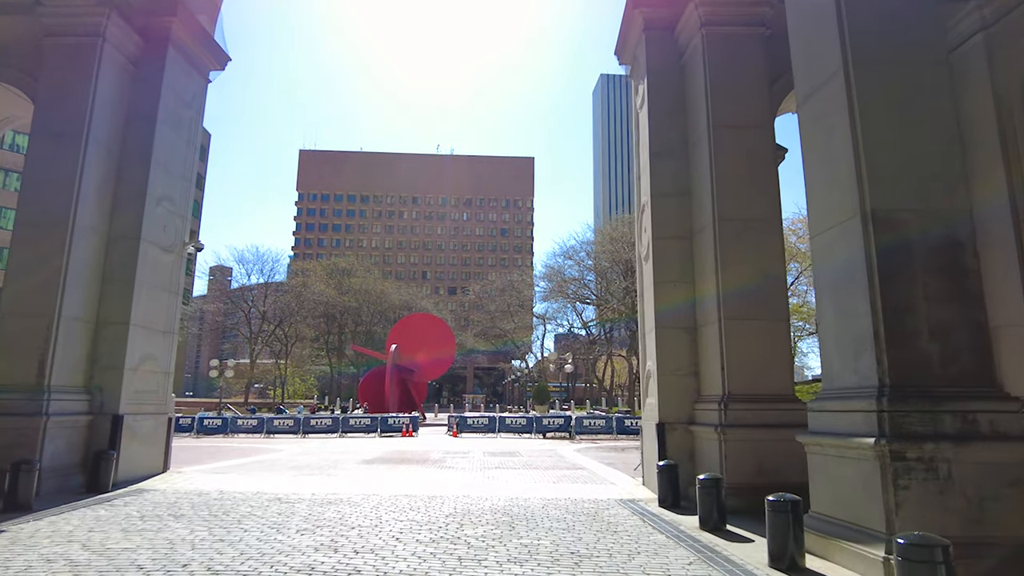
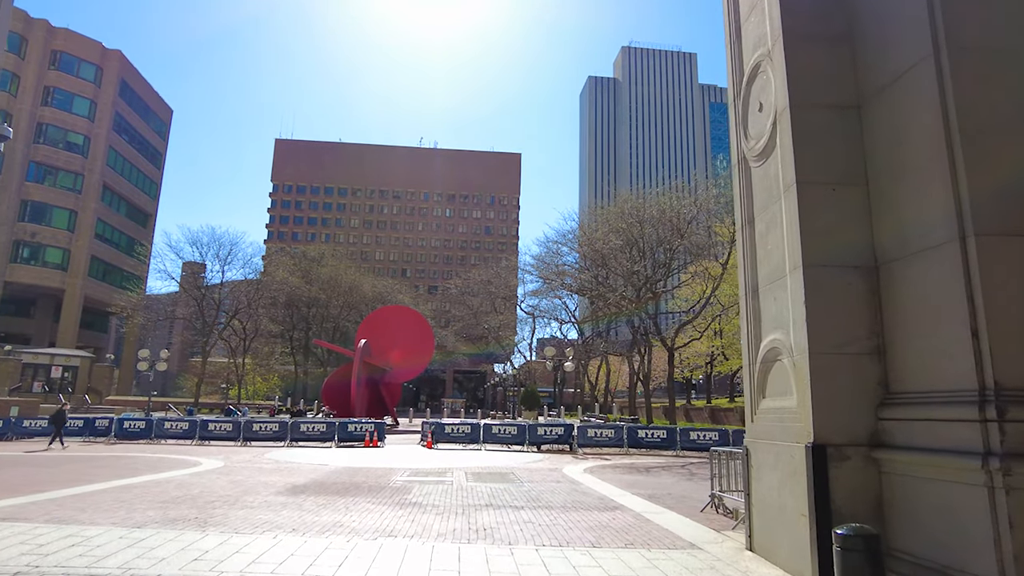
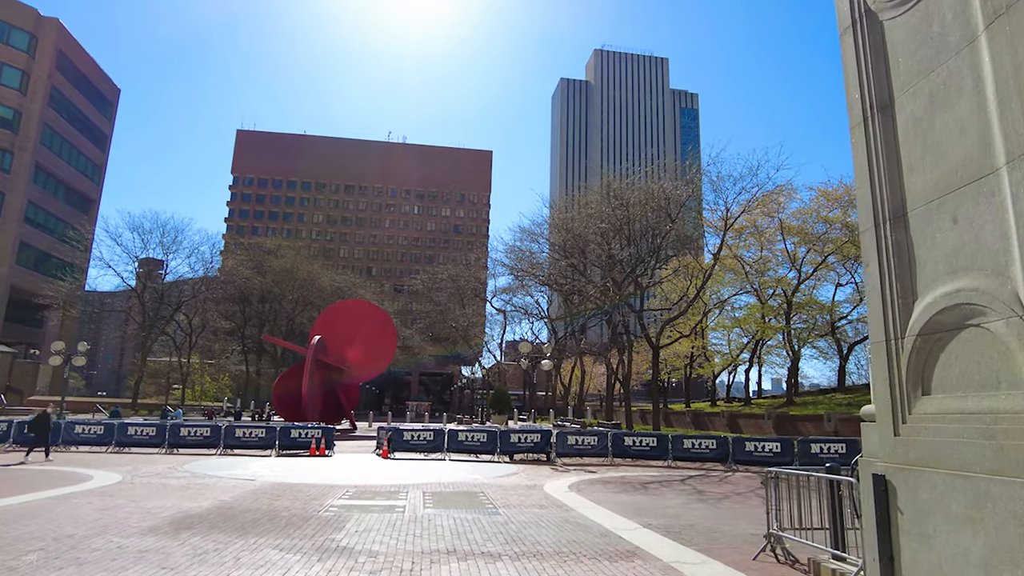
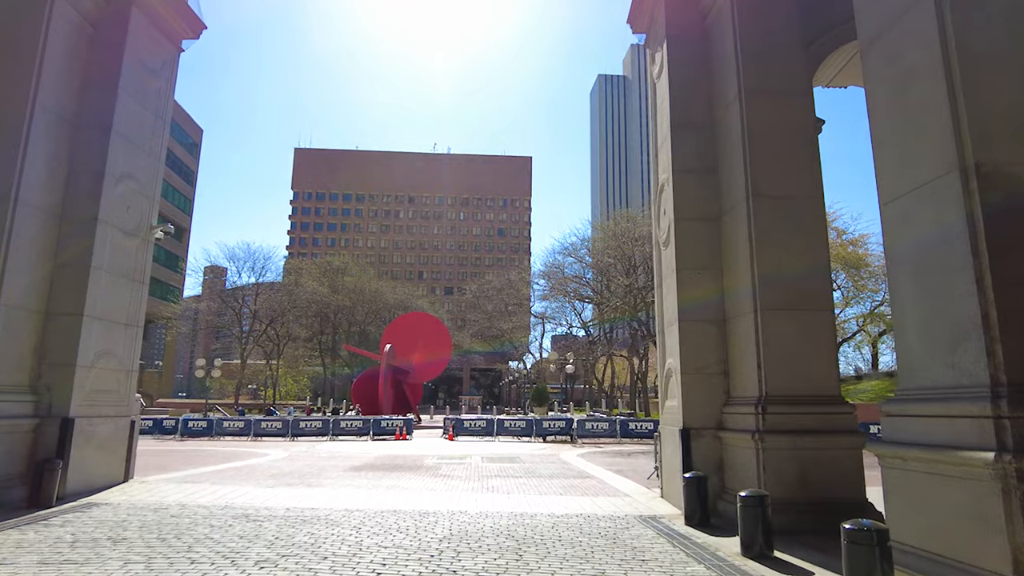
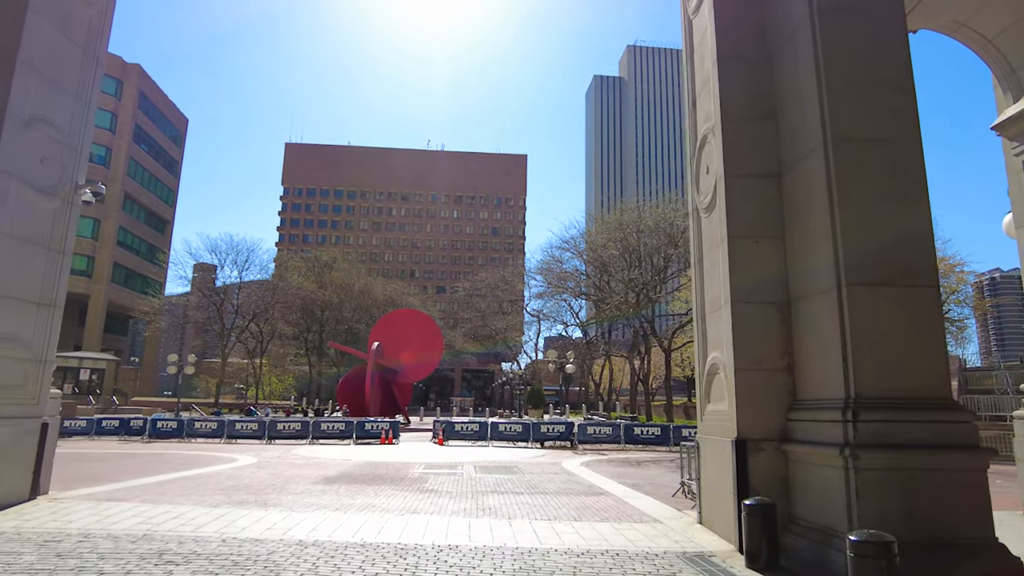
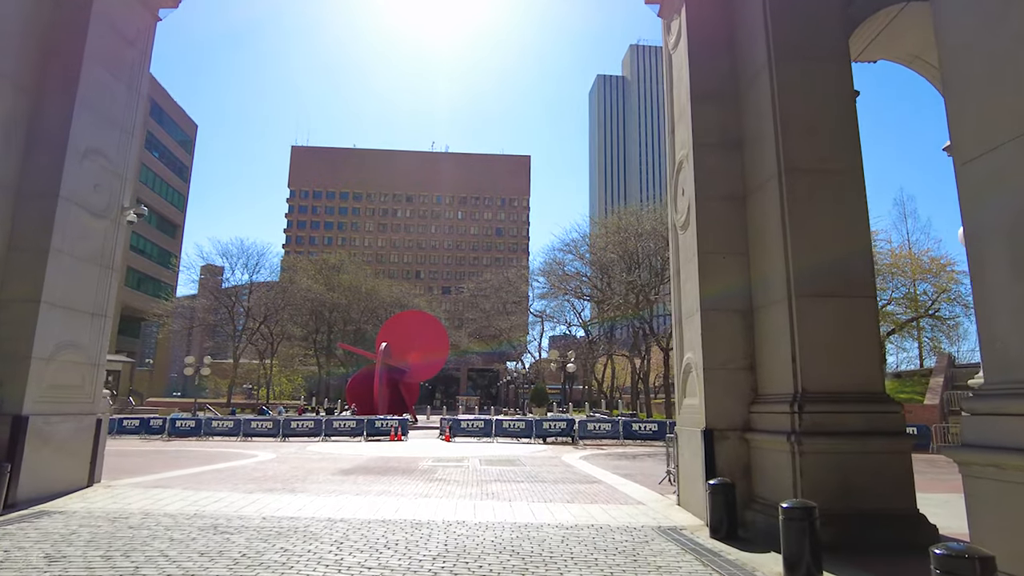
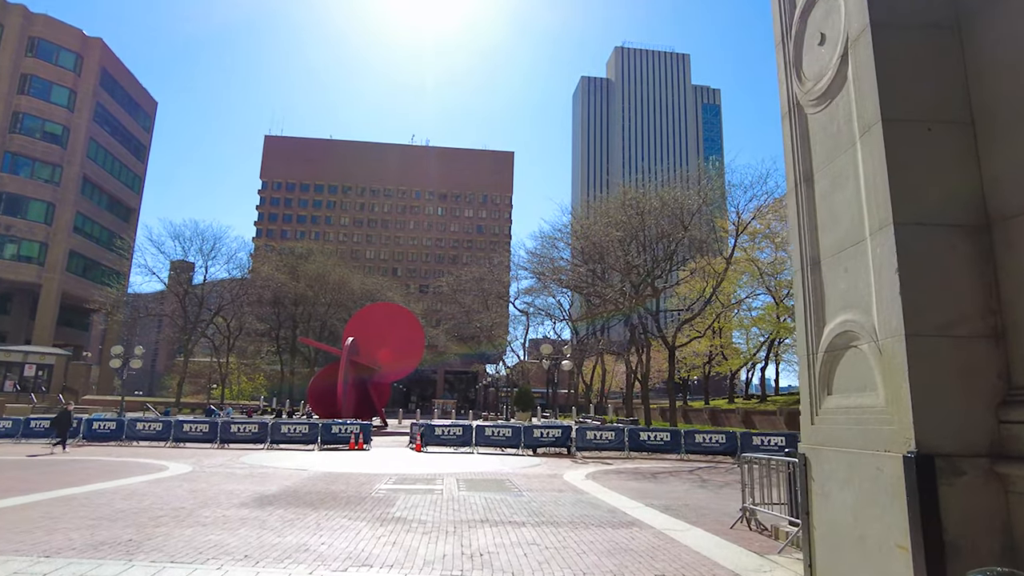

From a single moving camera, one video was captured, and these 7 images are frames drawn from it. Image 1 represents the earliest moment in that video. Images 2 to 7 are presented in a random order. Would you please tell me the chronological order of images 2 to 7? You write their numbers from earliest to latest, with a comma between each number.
4, 6, 5, 2, 7, 3
